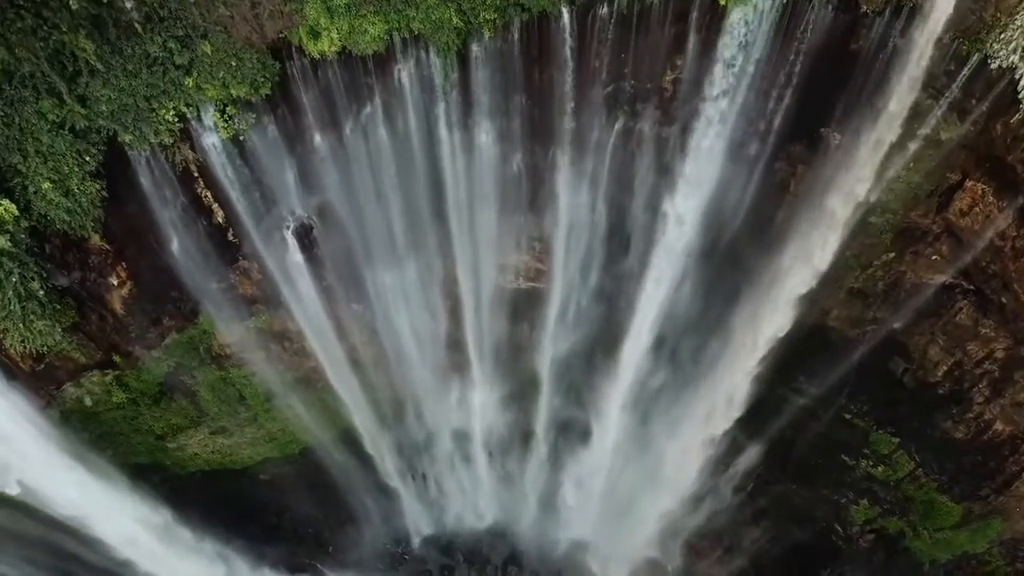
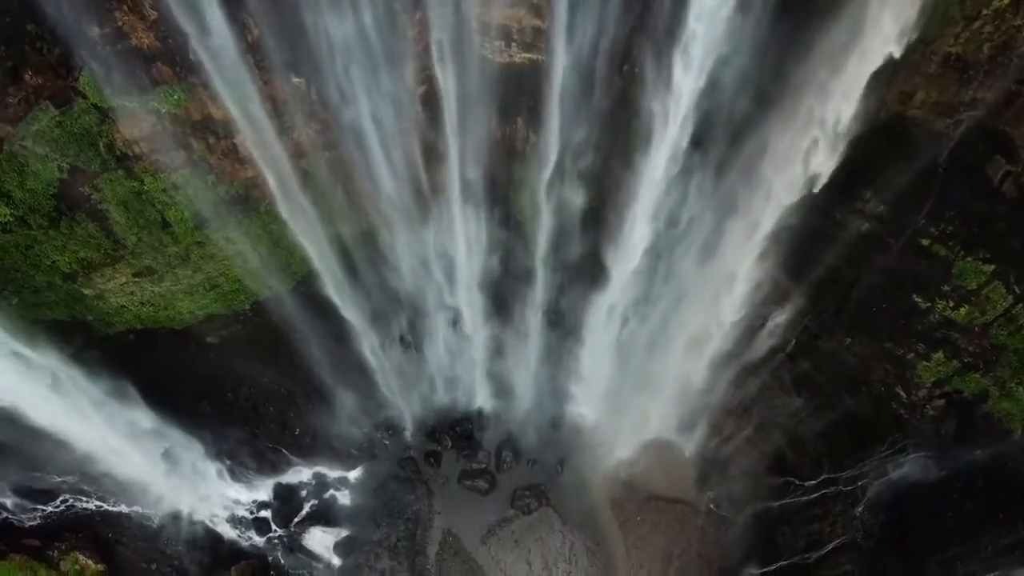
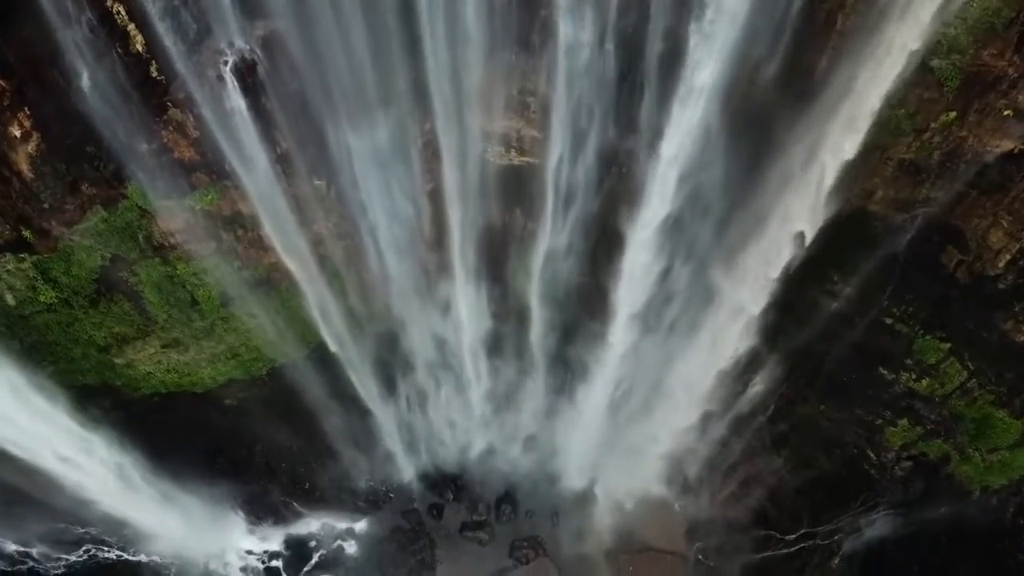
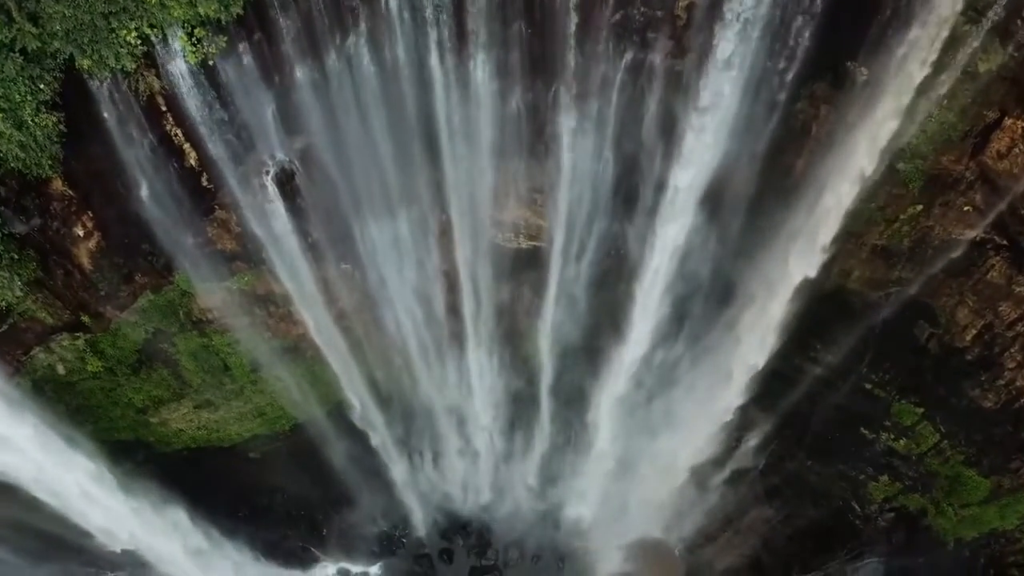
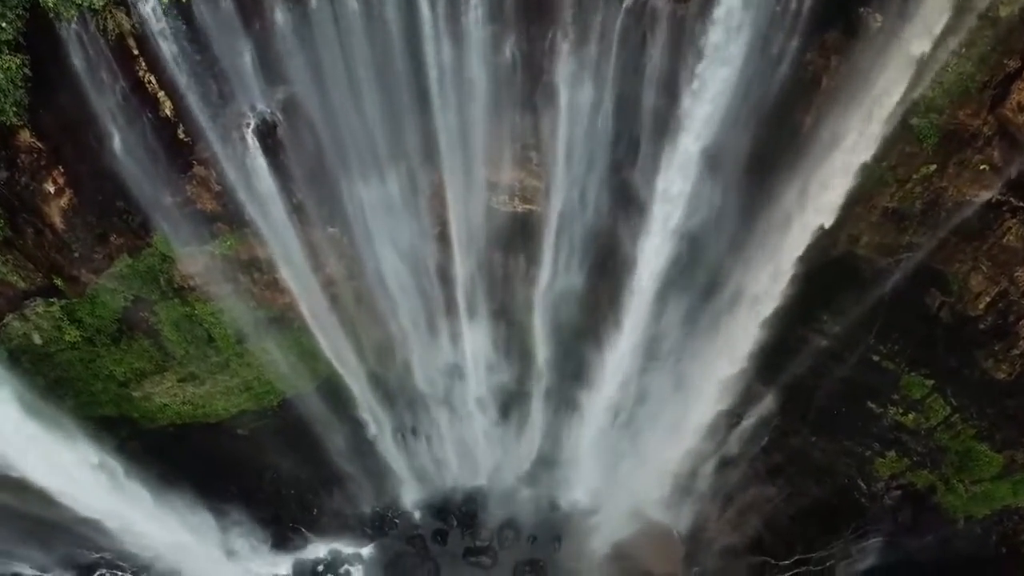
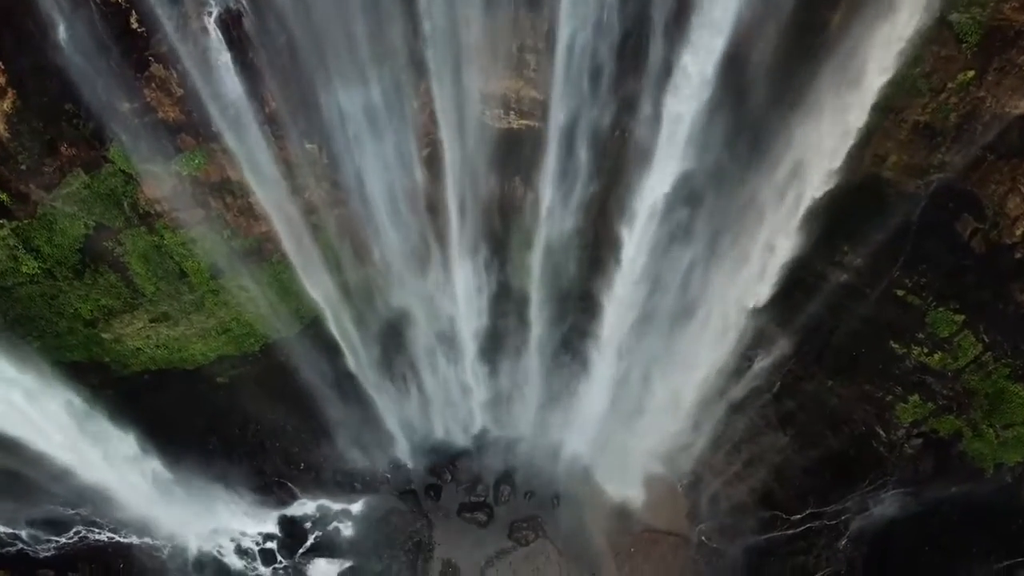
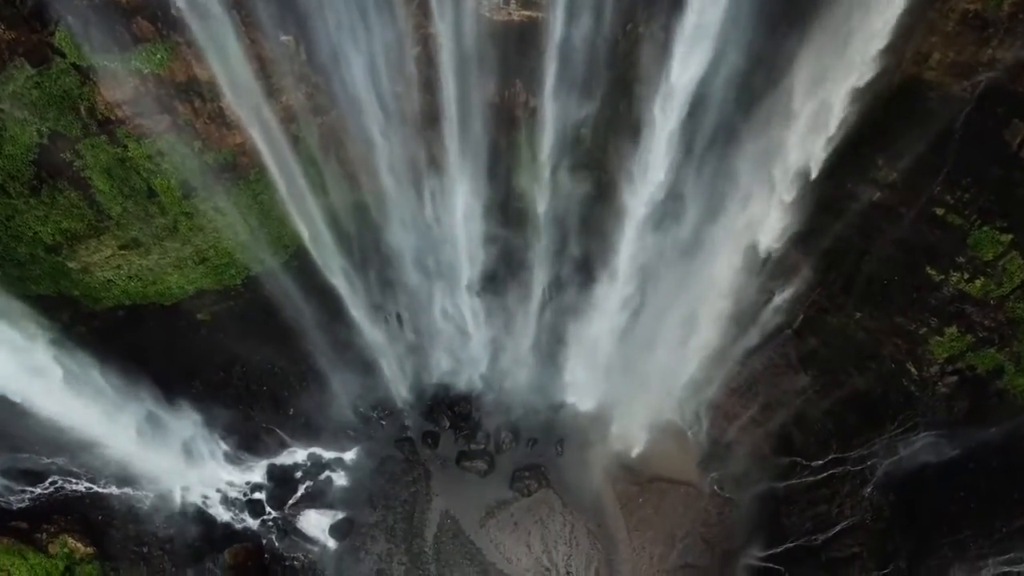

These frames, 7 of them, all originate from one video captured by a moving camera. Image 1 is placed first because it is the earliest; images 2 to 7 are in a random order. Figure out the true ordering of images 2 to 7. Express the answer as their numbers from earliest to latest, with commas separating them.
4, 5, 3, 6, 2, 7
